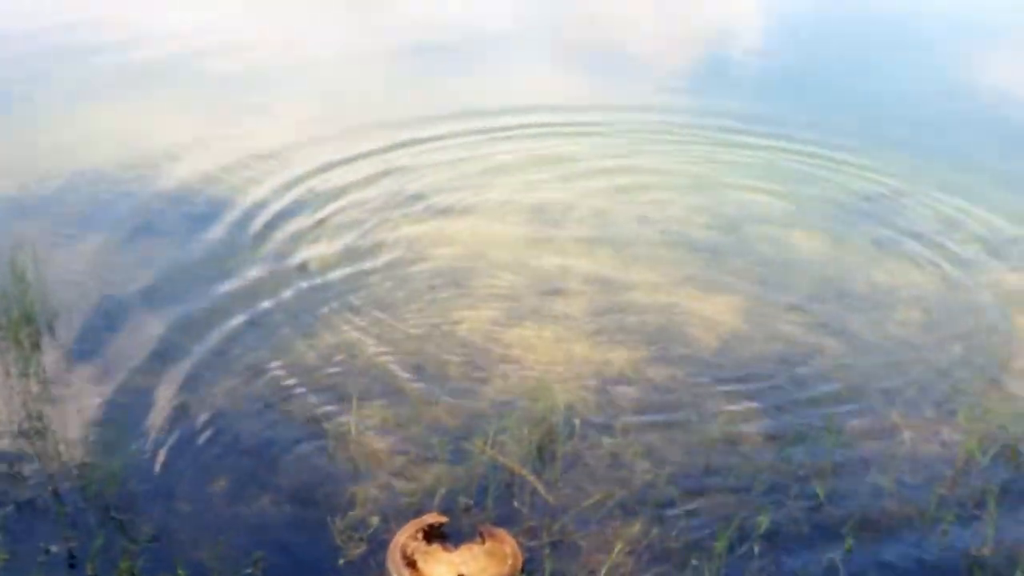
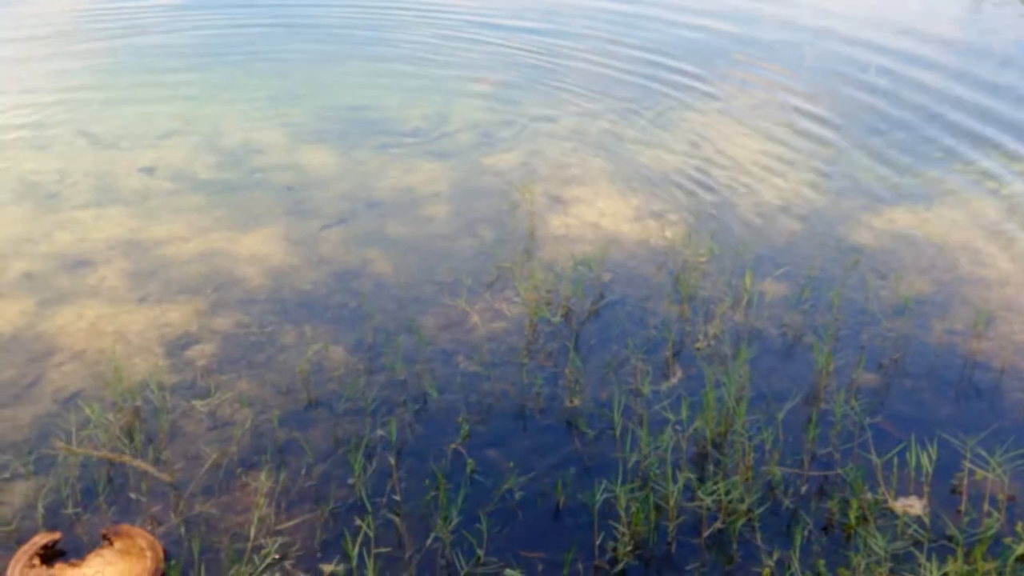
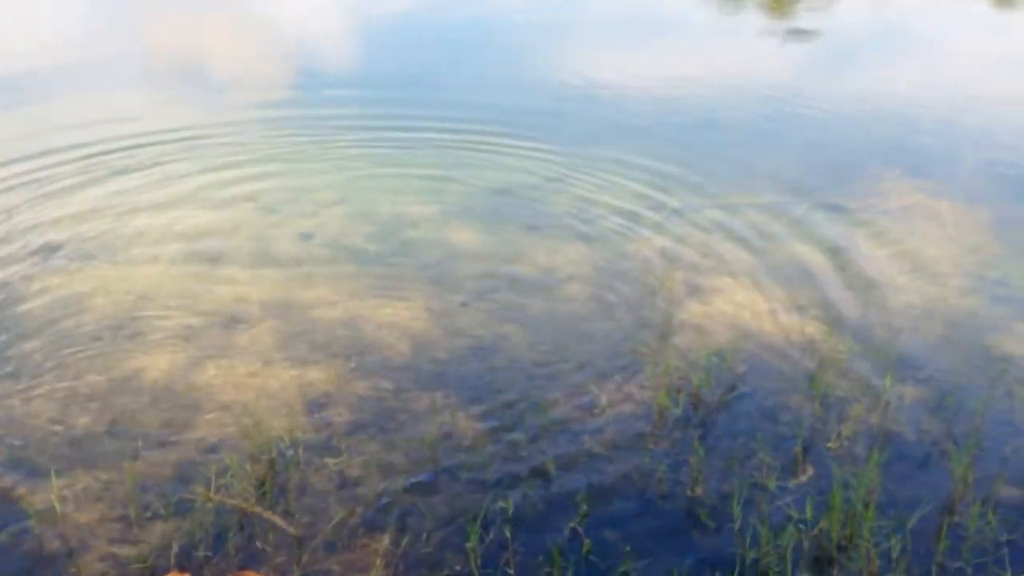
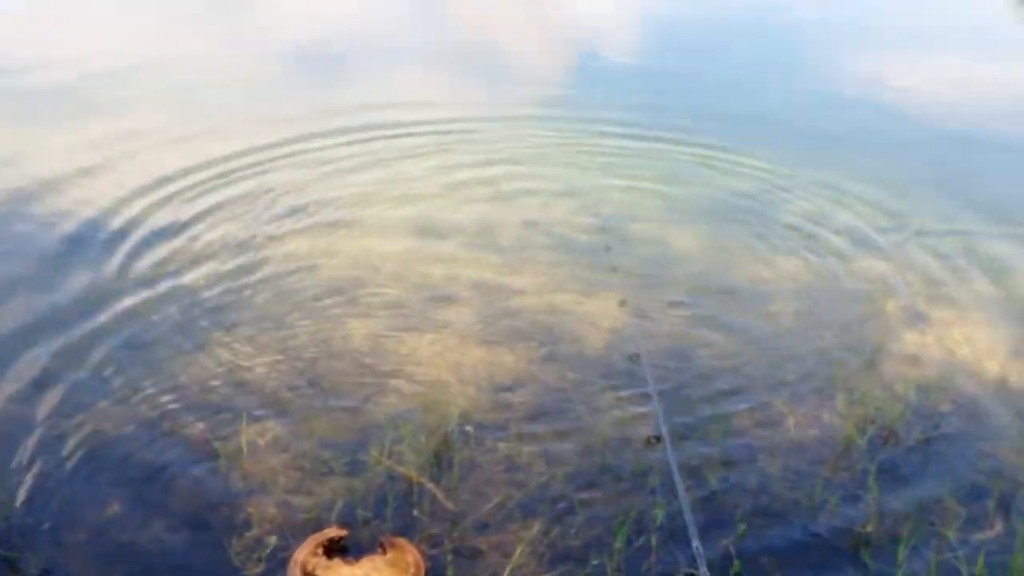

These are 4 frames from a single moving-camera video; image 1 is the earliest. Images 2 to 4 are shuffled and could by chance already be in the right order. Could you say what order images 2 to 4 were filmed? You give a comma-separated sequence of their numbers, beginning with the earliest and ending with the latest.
4, 3, 2
